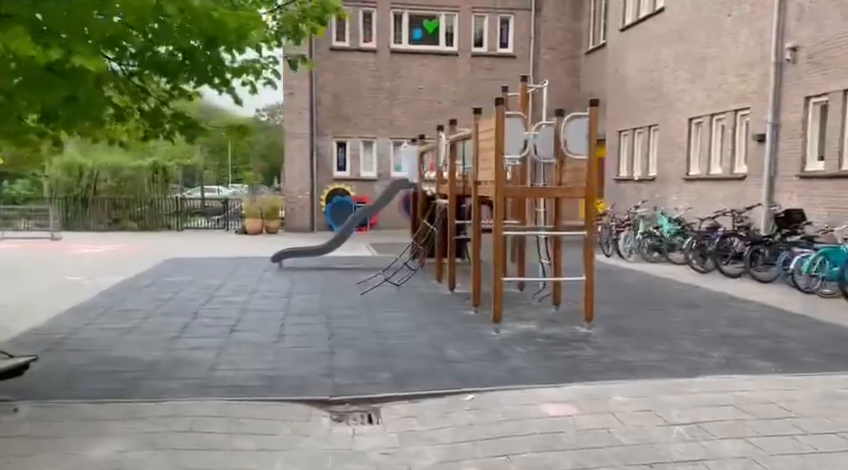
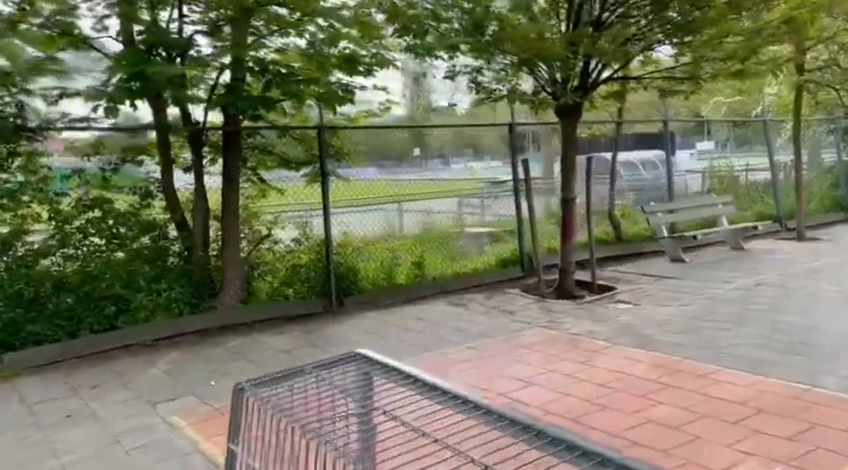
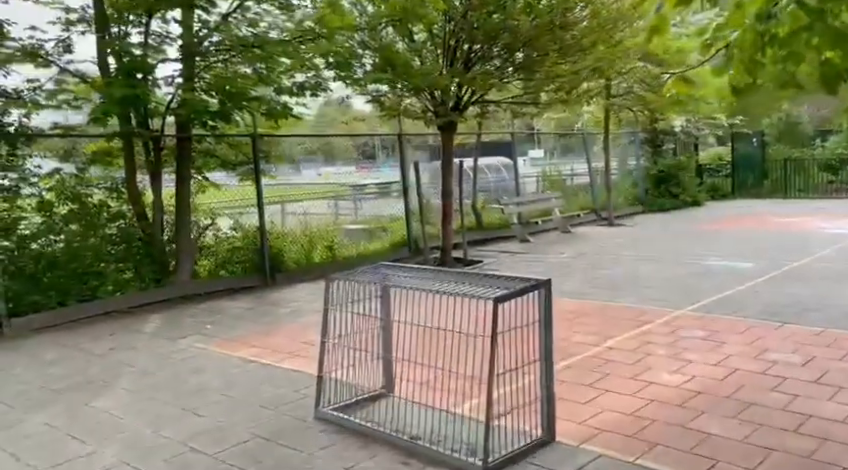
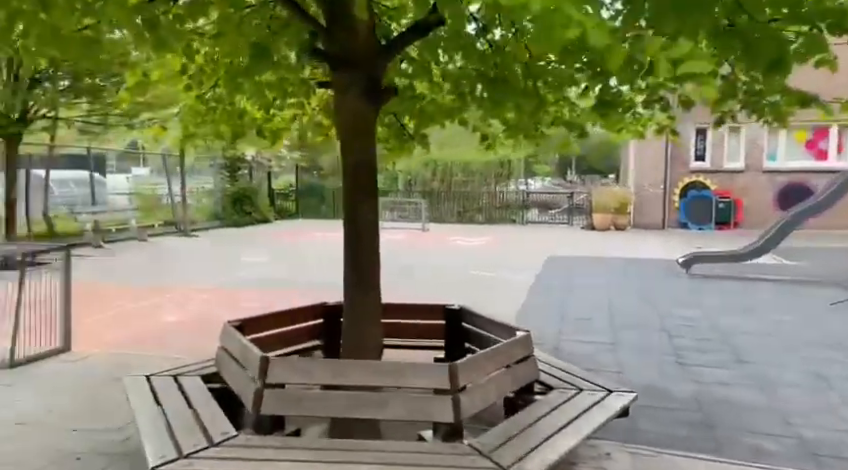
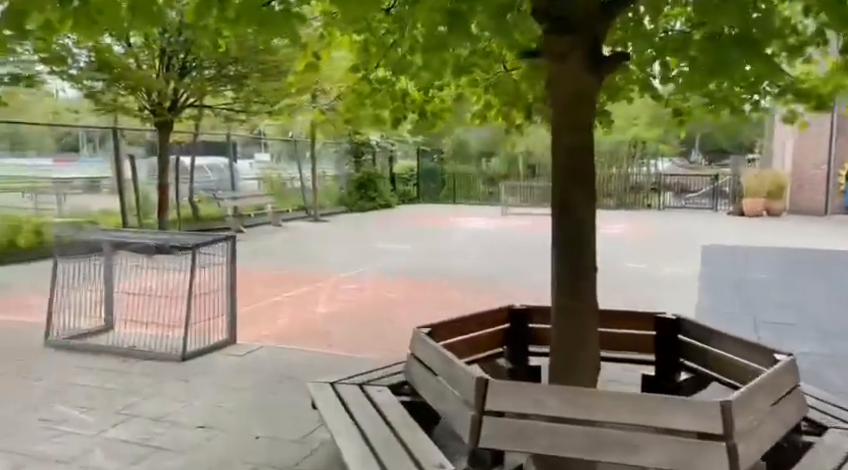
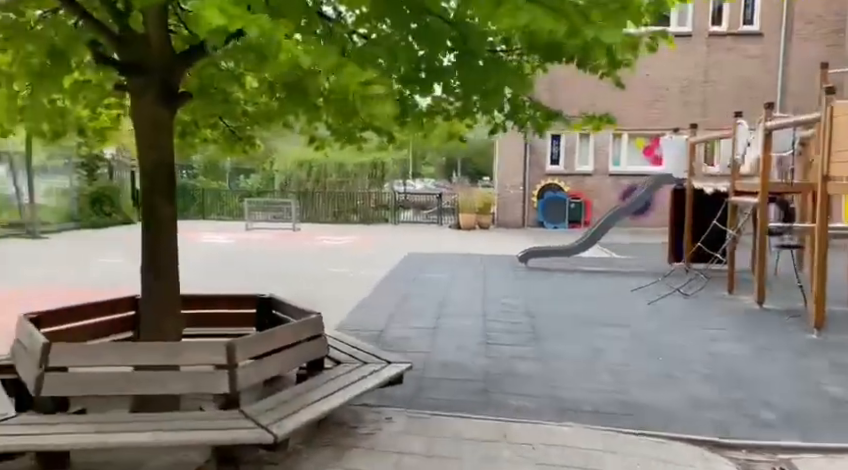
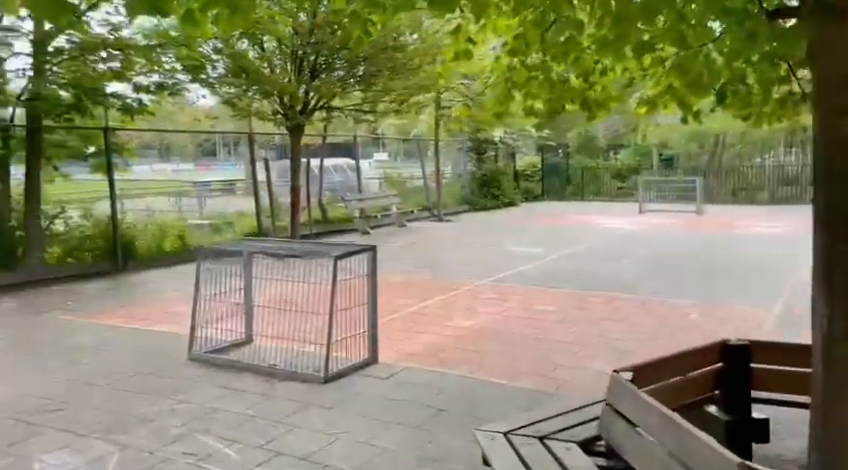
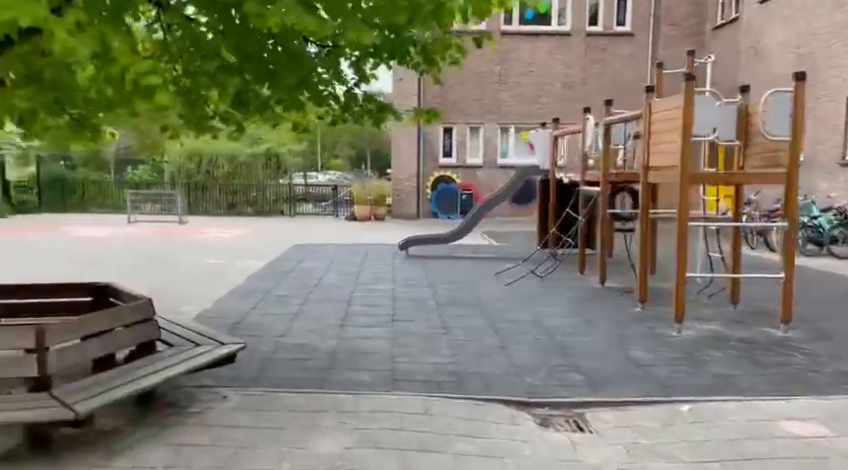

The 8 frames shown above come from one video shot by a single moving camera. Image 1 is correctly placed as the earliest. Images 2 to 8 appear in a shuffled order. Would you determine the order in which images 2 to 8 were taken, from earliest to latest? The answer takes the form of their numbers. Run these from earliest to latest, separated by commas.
8, 6, 4, 5, 7, 3, 2
